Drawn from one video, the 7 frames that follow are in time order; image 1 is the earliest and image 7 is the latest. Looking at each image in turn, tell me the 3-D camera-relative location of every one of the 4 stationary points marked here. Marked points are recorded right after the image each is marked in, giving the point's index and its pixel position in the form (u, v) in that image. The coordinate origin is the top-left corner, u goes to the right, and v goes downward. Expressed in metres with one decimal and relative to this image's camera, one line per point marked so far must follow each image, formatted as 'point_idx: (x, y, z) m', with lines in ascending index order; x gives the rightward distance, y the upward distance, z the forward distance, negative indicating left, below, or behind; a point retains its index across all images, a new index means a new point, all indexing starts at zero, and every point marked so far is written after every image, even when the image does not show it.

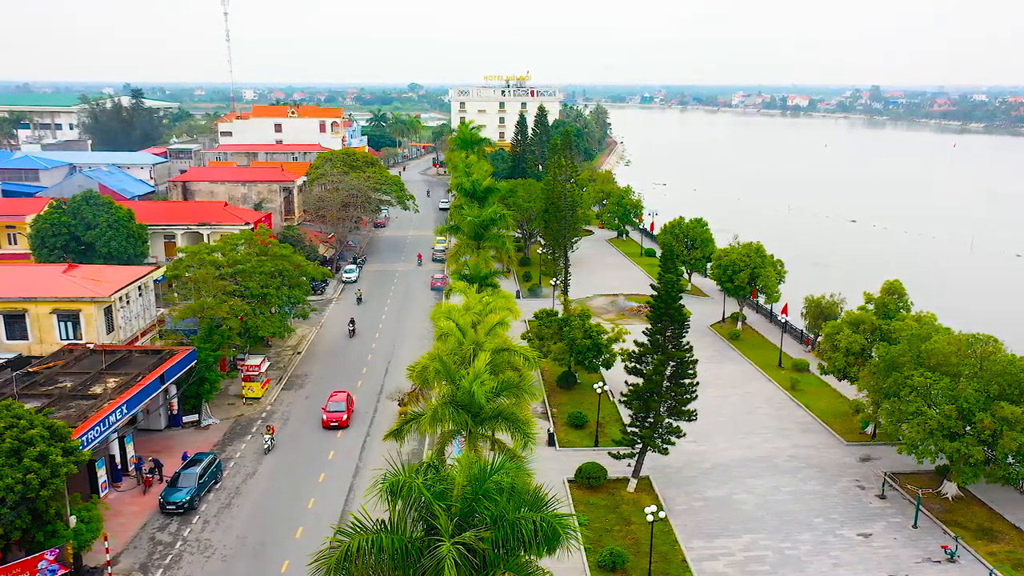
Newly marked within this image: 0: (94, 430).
0: (-9.3, -3.2, +17.8) m
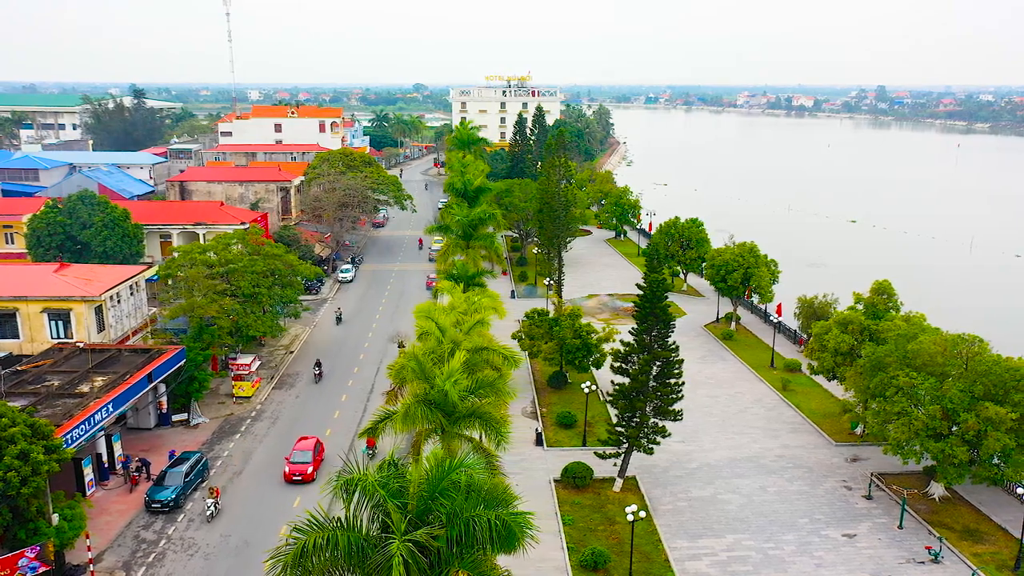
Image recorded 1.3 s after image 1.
0: (-9.7, -3.1, +17.9) m
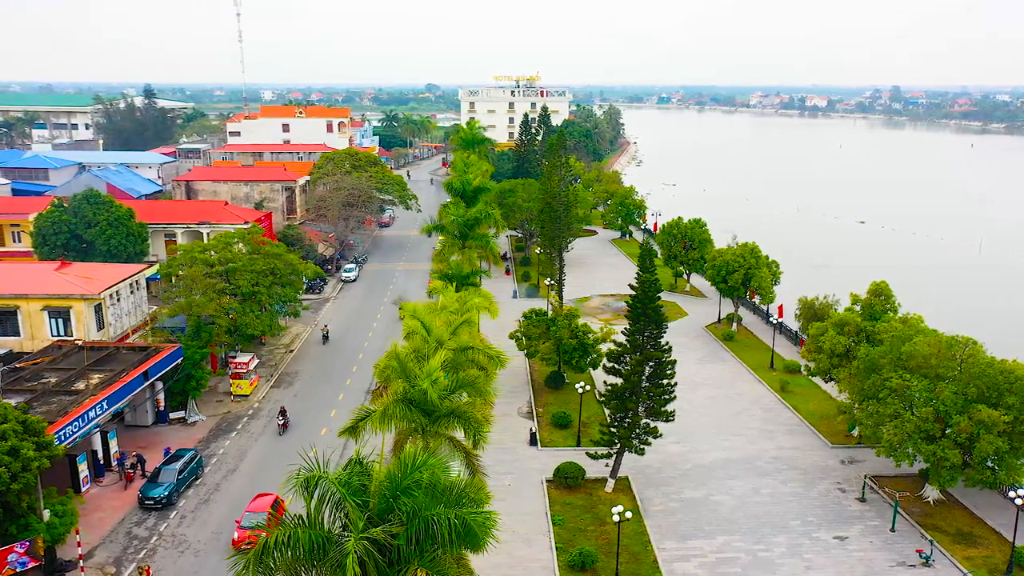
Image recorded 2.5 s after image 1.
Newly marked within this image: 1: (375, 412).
0: (-10.0, -3.1, +18.0) m
1: (-2.2, -2.0, +12.6) m
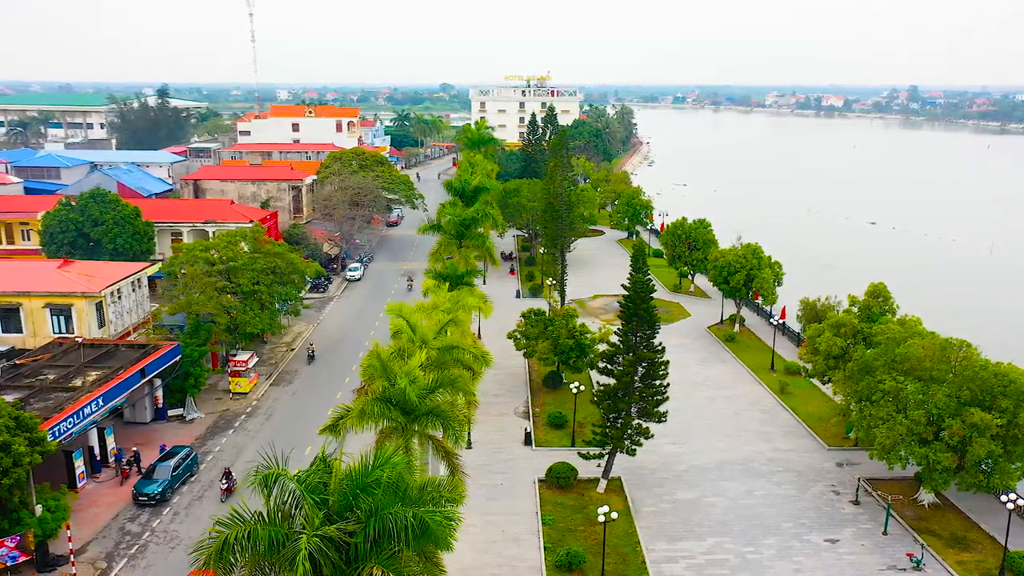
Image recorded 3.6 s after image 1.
0: (-10.2, -3.0, +18.2) m
1: (-2.5, -1.9, +12.7) m
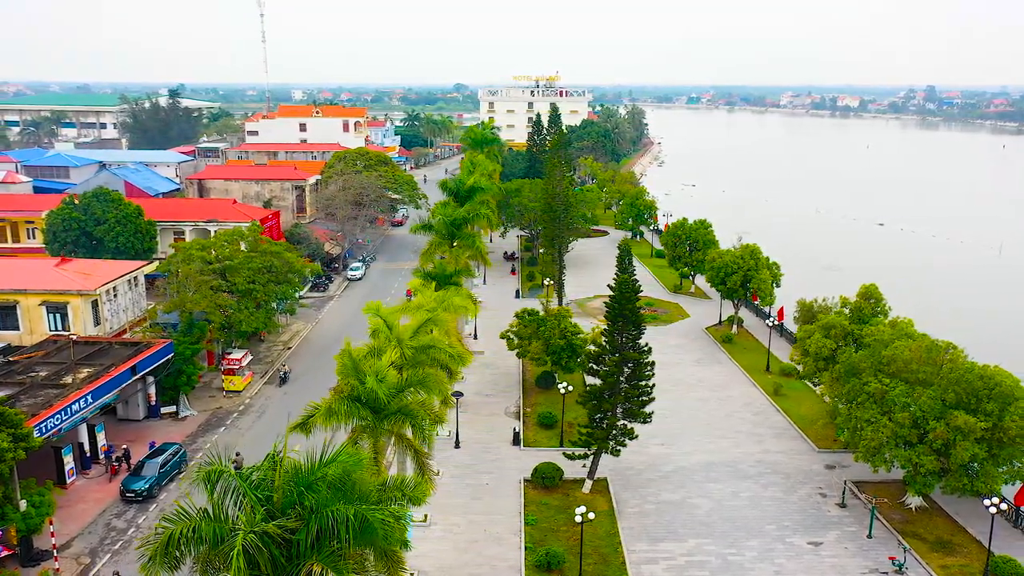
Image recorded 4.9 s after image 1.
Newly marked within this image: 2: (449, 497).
0: (-10.6, -3.0, +18.4) m
1: (-3.0, -1.9, +12.7) m
2: (-1.6, -5.1, +19.6) m
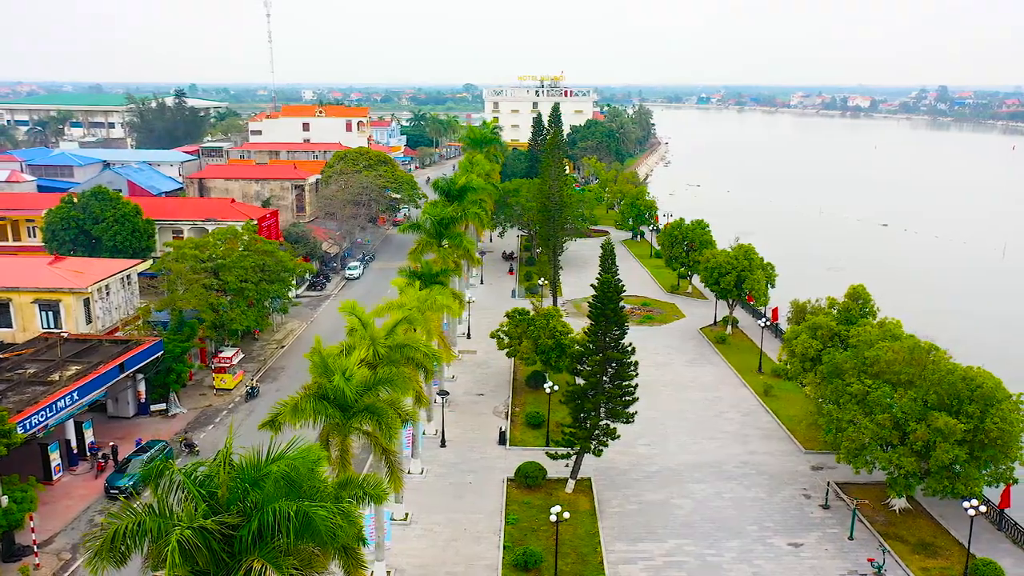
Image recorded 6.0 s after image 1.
0: (-11.0, -2.9, +18.6) m
1: (-3.5, -1.9, +12.8) m
2: (-2.0, -5.1, +19.6) m
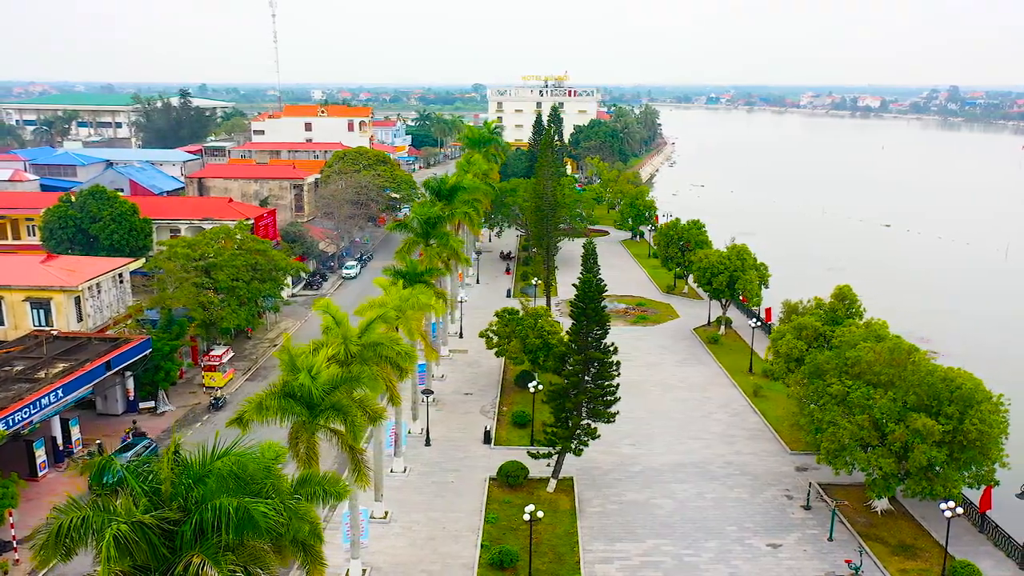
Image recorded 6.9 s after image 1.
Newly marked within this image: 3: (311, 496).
0: (-11.5, -2.9, +18.7) m
1: (-4.1, -1.9, +12.8) m
2: (-2.5, -5.1, +19.7) m
3: (-2.8, -3.0, +11.3) m
